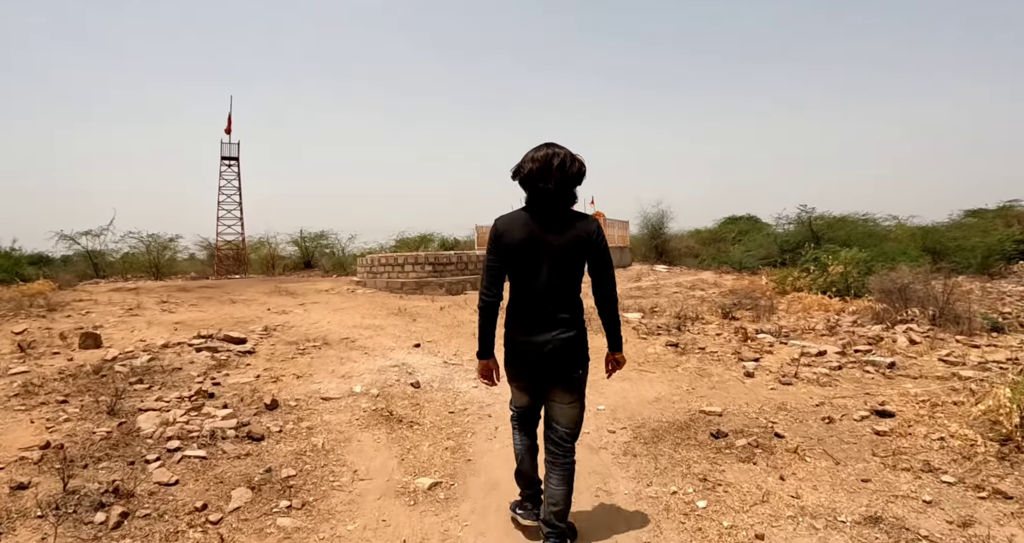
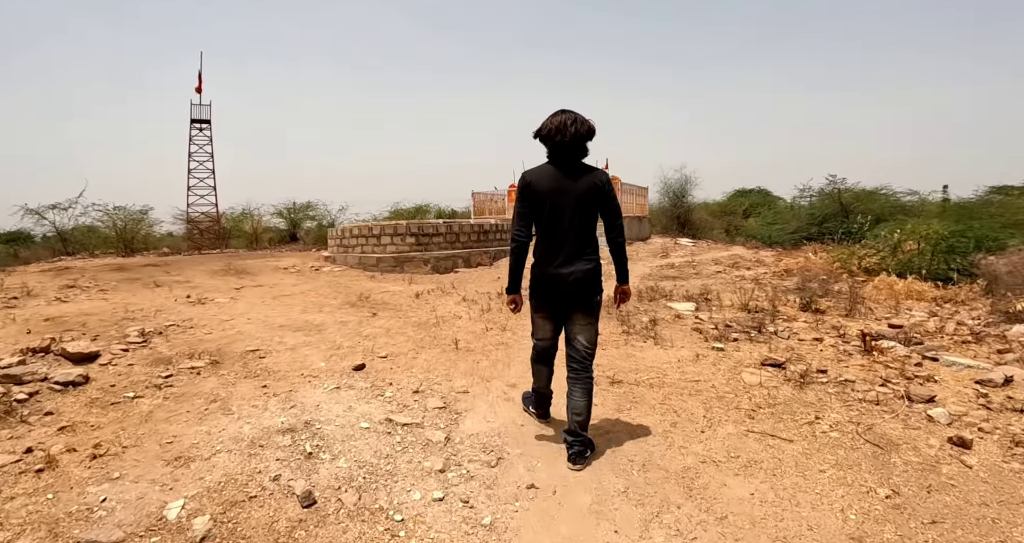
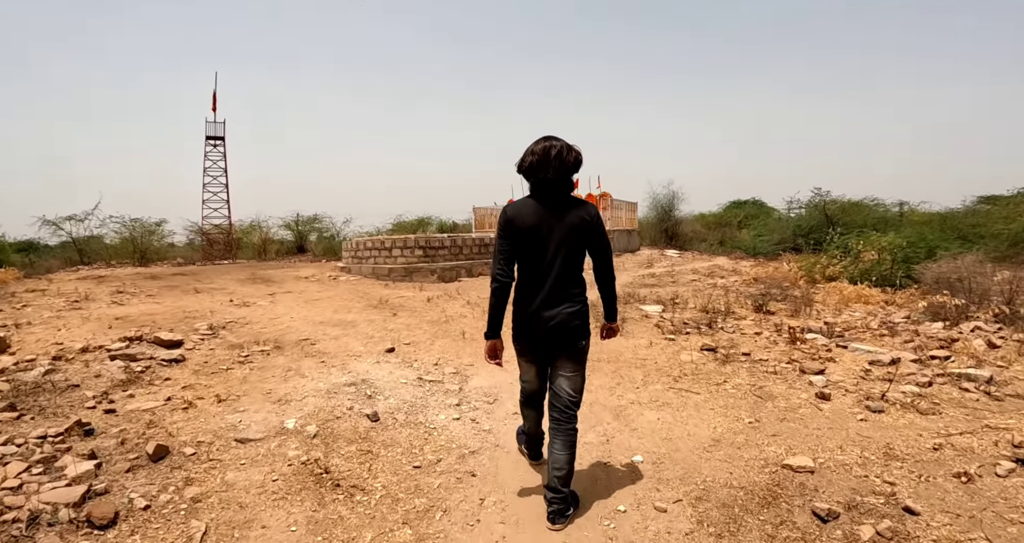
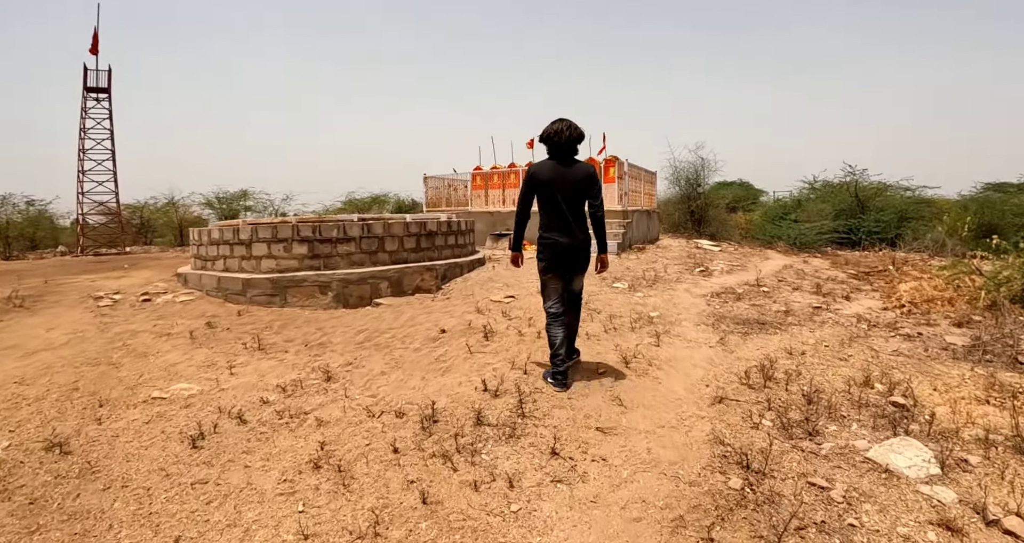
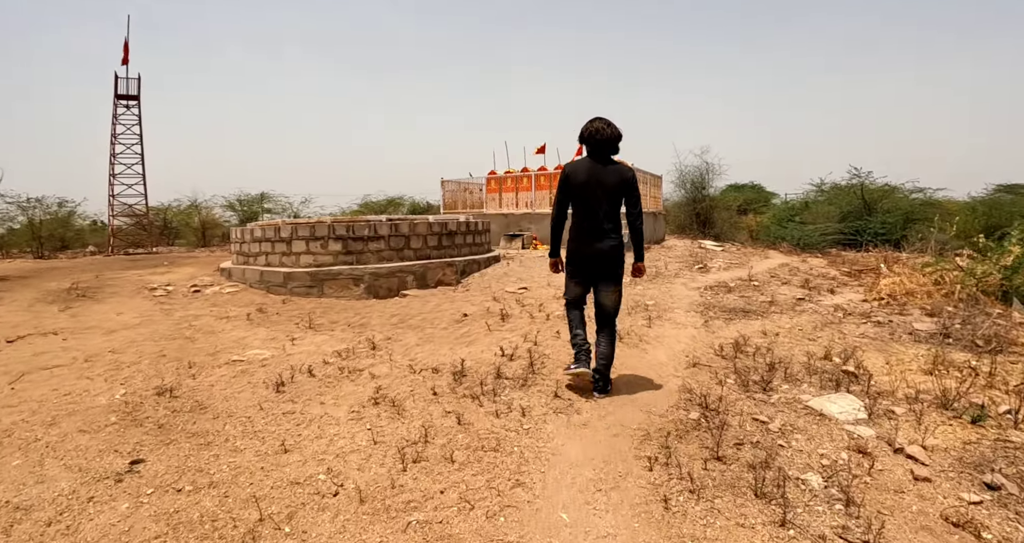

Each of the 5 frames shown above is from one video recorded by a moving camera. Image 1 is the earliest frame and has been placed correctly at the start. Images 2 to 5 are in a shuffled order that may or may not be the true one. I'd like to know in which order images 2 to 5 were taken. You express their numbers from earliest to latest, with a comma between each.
3, 2, 5, 4
